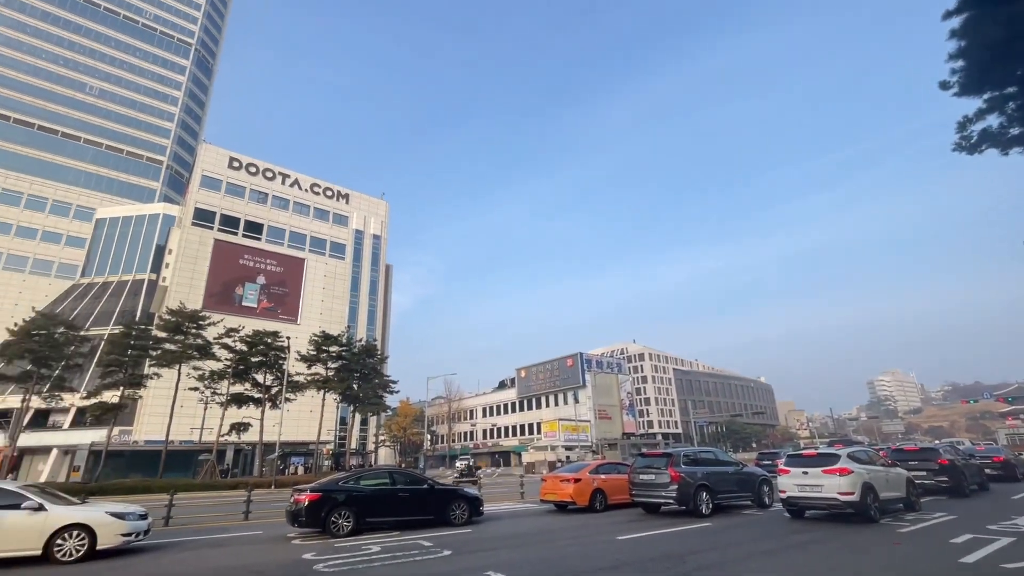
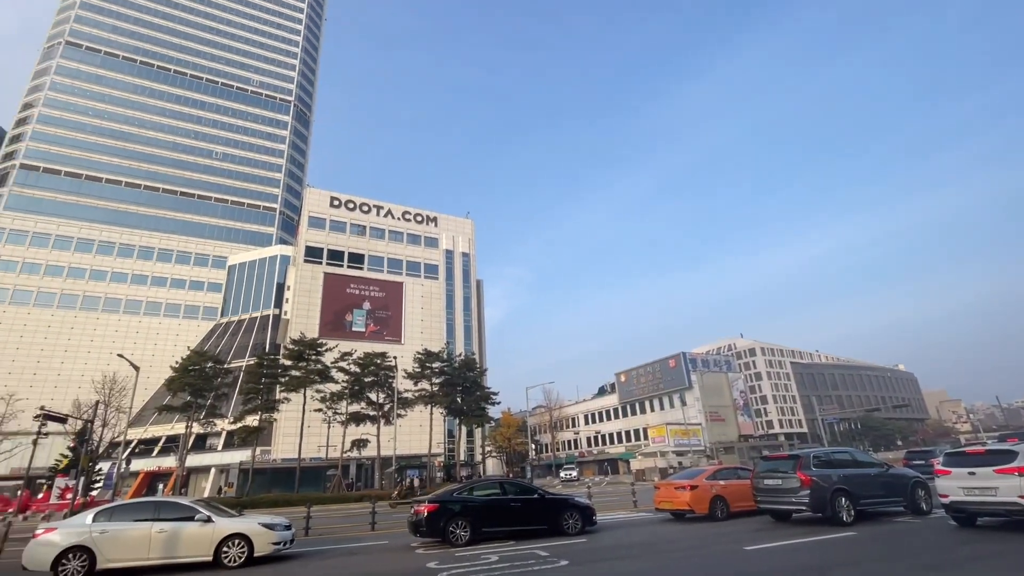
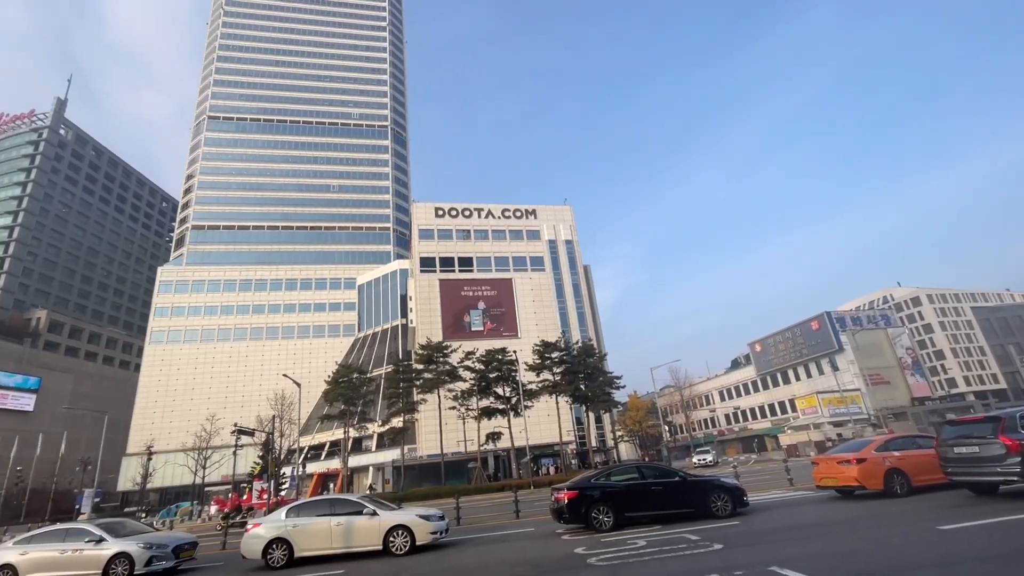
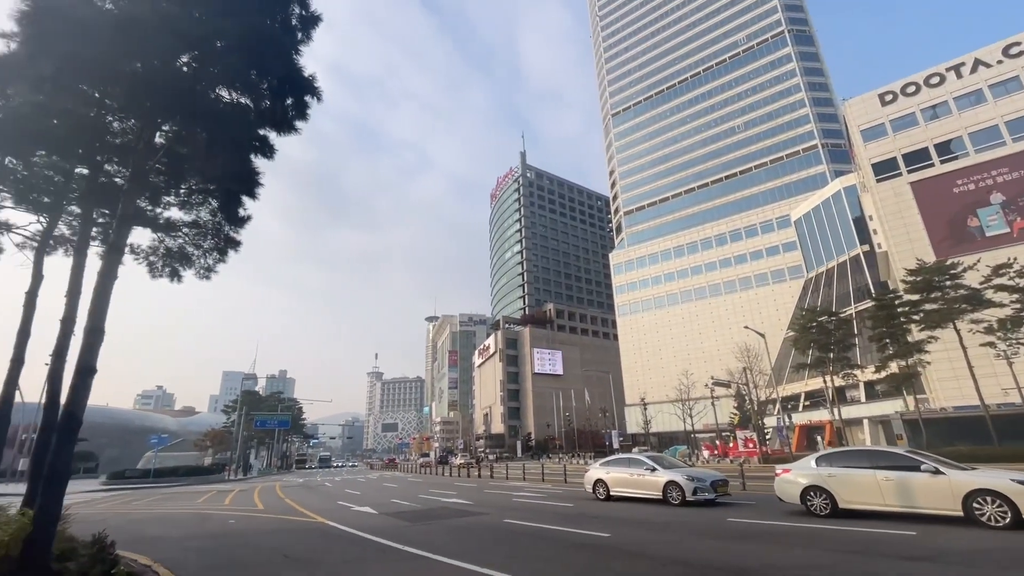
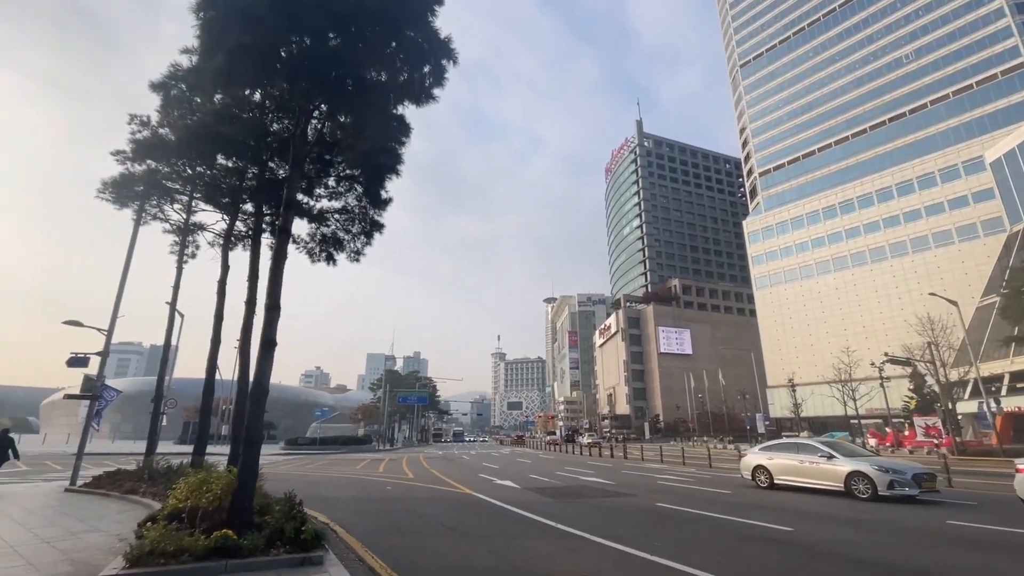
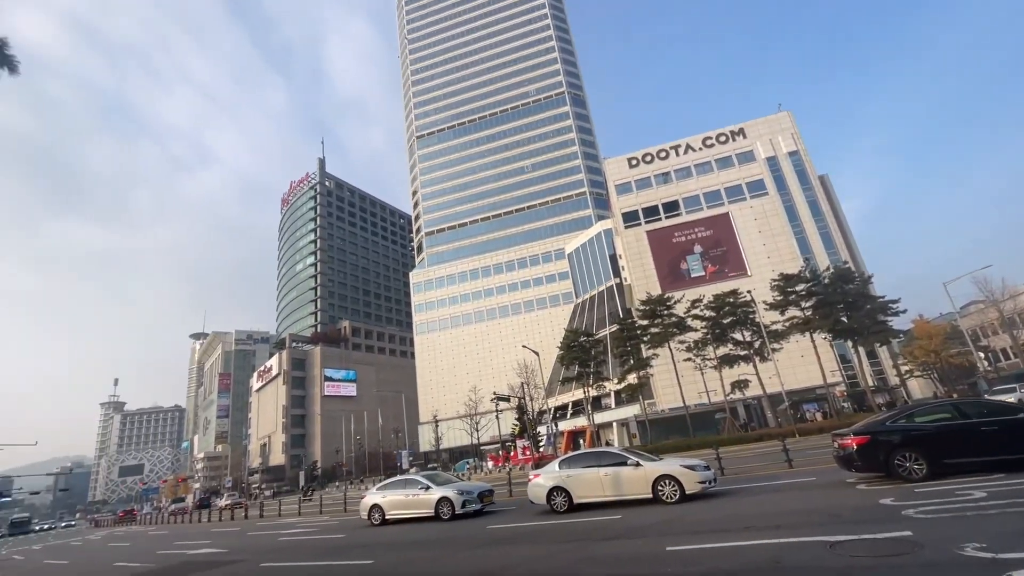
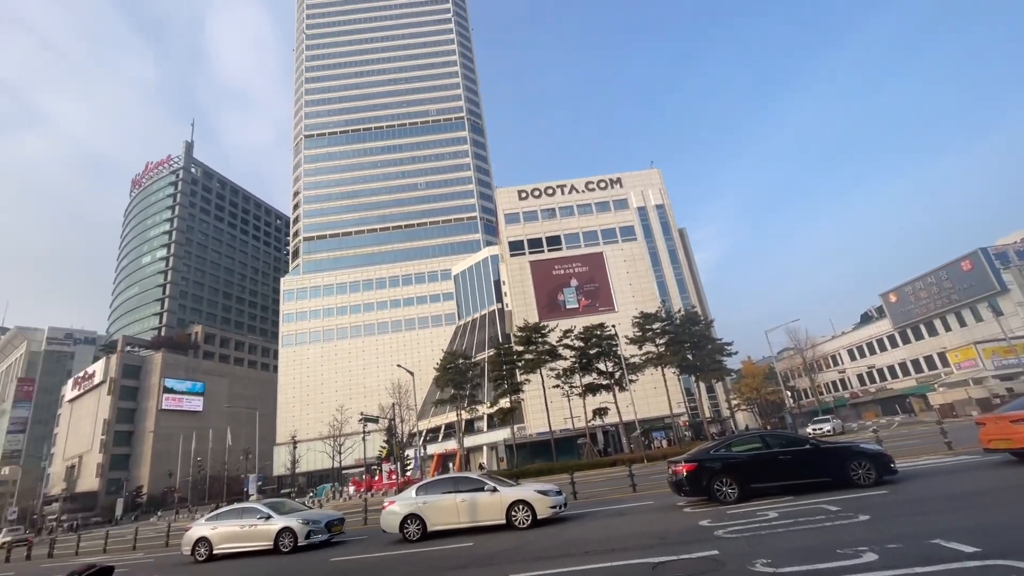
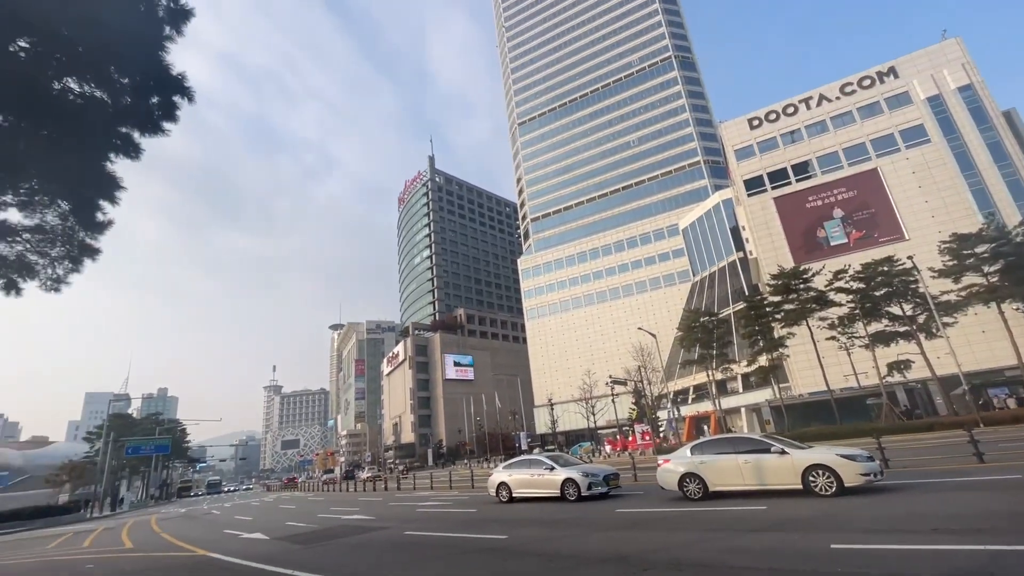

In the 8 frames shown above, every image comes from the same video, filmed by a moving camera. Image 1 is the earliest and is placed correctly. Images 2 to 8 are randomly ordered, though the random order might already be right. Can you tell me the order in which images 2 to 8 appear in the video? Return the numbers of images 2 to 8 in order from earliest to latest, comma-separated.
2, 3, 7, 6, 8, 4, 5
